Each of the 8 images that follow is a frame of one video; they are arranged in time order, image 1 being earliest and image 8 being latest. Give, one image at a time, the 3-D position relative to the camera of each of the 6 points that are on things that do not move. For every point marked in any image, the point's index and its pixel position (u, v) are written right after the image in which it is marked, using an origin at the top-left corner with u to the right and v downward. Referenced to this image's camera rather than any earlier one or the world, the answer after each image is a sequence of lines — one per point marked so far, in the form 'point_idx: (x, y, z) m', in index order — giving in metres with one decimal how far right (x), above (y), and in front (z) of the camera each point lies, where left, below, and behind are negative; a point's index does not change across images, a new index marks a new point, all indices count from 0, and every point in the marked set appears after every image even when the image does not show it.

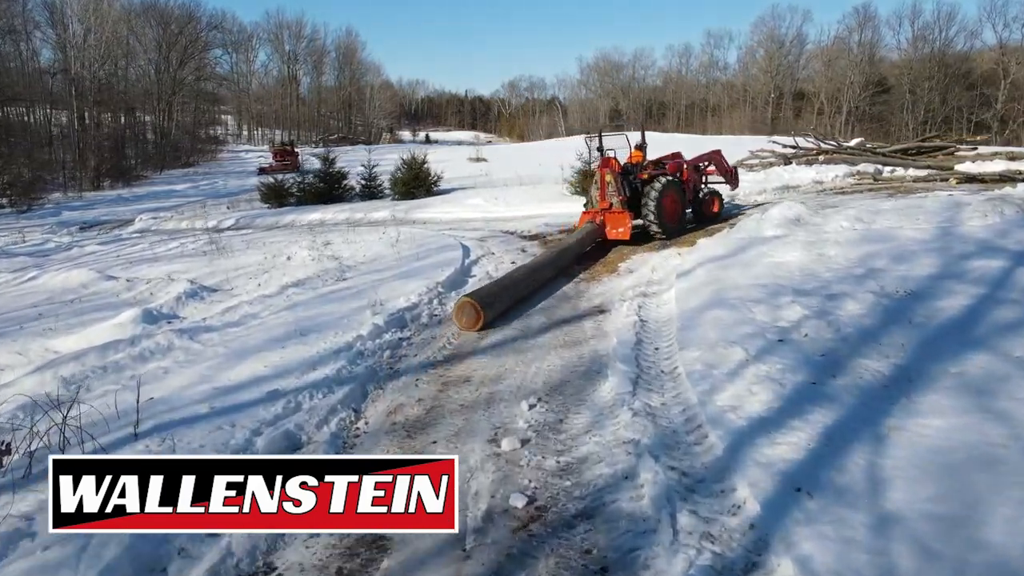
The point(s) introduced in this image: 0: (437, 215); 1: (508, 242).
0: (-1.7, +1.6, +16.0) m
1: (-0.1, +0.7, +11.7) m
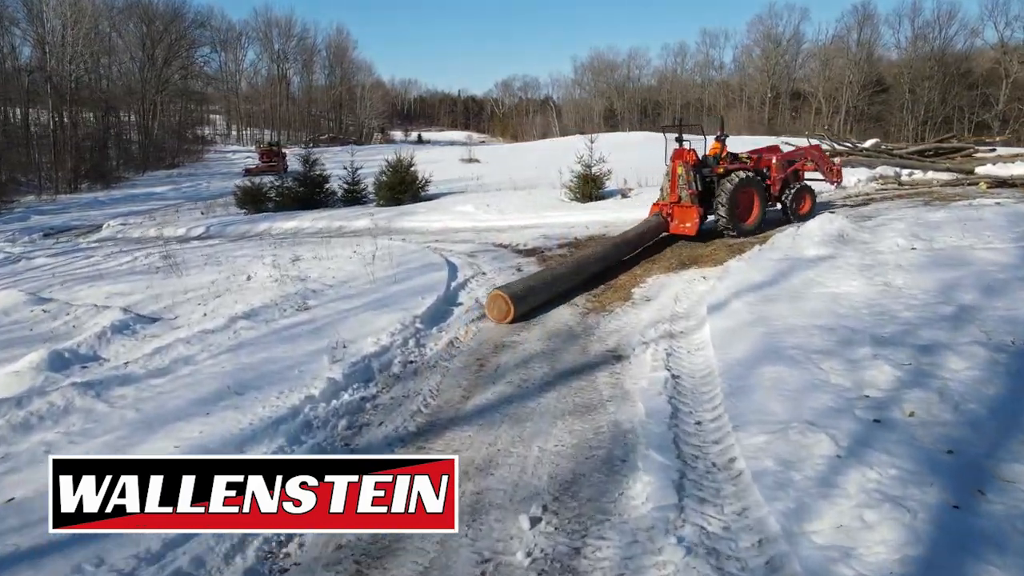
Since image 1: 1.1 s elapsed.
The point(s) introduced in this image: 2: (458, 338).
0: (-1.8, +1.3, +14.5) m
1: (-0.2, +0.4, +10.2) m
2: (-0.5, -0.5, +6.5) m
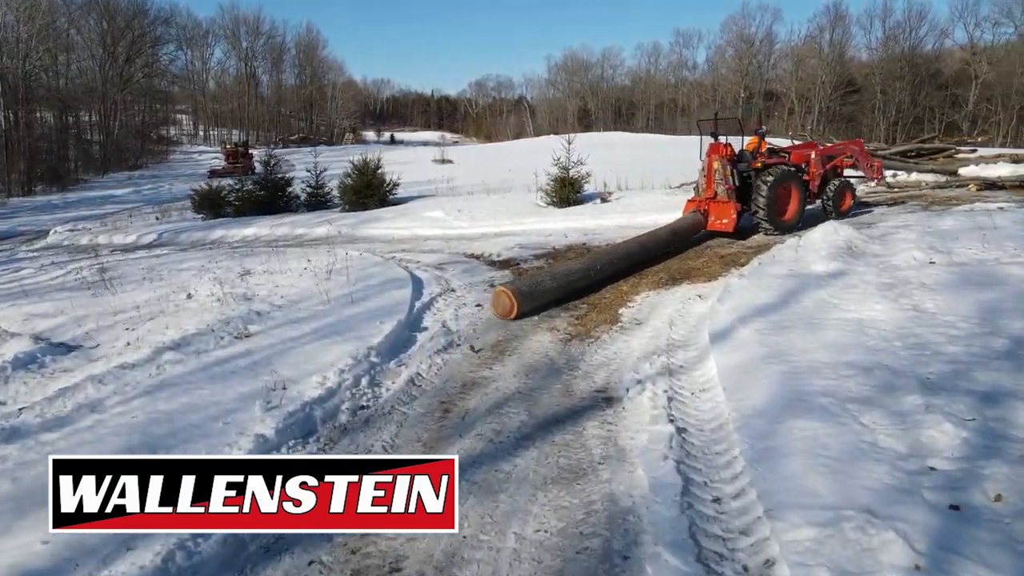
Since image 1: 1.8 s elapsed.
0: (-2.3, +1.0, +13.5) m
1: (-0.5, +0.2, +9.3) m
2: (-0.7, -0.7, +5.5) m
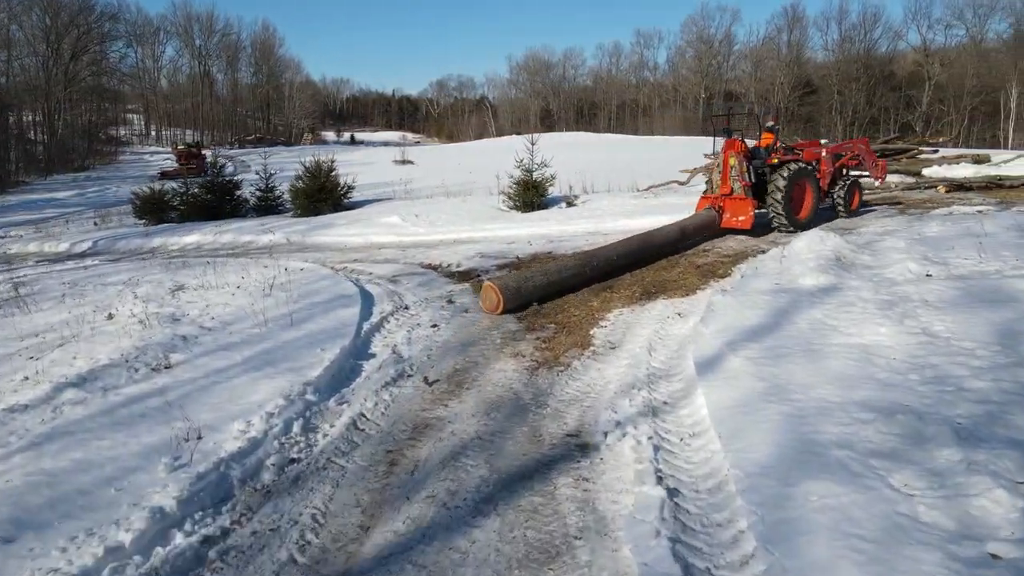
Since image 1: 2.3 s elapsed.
0: (-3.0, +0.8, +12.6) m
1: (-1.0, 0.0, +8.5) m
2: (-1.0, -0.8, +4.7) m
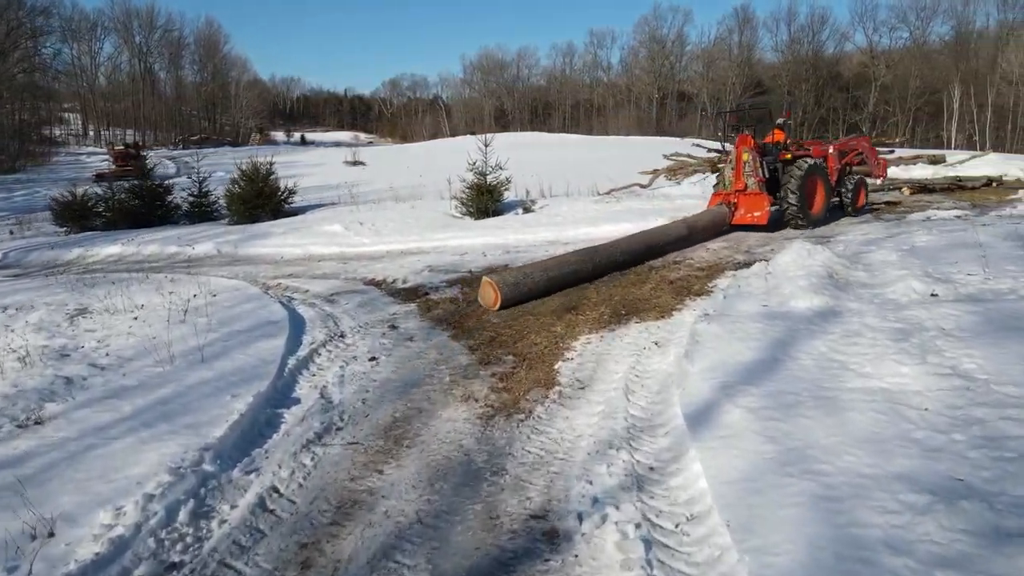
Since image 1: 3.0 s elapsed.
0: (-3.7, +0.6, +11.5) m
1: (-1.5, -0.2, +7.5) m
2: (-1.2, -1.1, +3.8) m
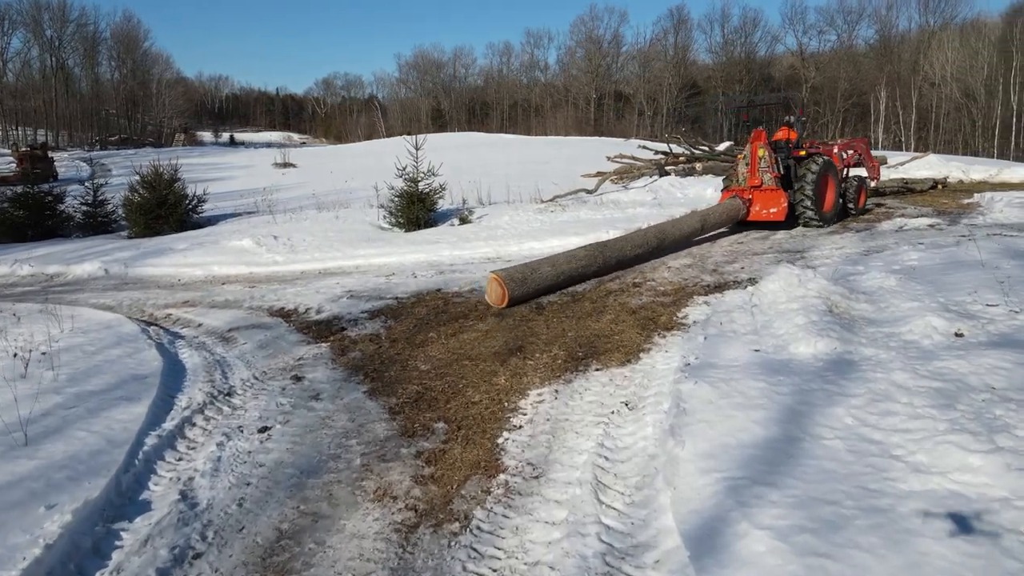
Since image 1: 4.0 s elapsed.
0: (-4.6, +0.2, +10.0) m
1: (-2.1, -0.5, +6.2) m
2: (-1.5, -1.4, +2.4) m
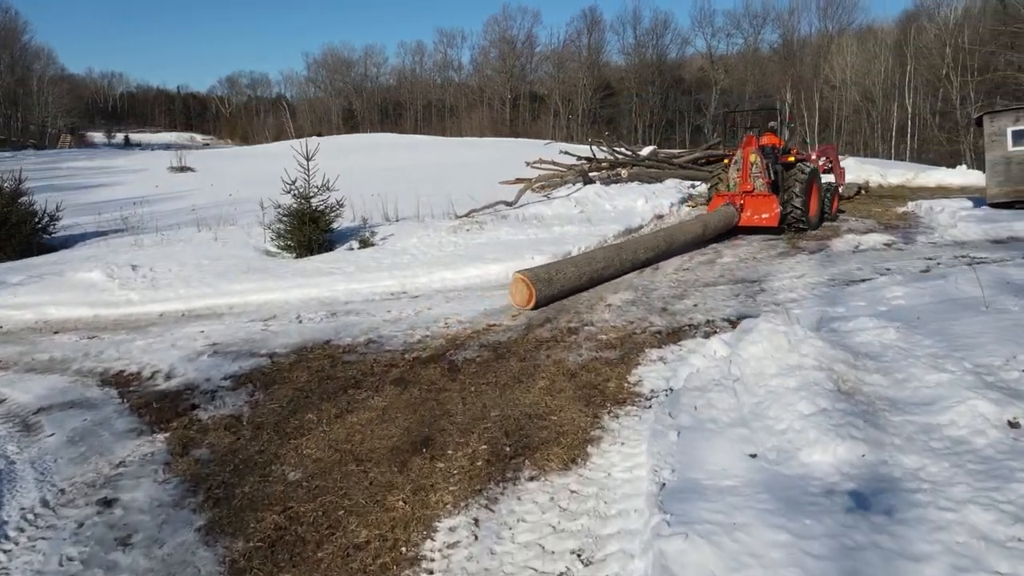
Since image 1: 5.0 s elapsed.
0: (-5.7, -0.3, +8.0) m
1: (-2.7, -1.0, +4.5) m
2: (-1.6, -1.8, +0.8) m
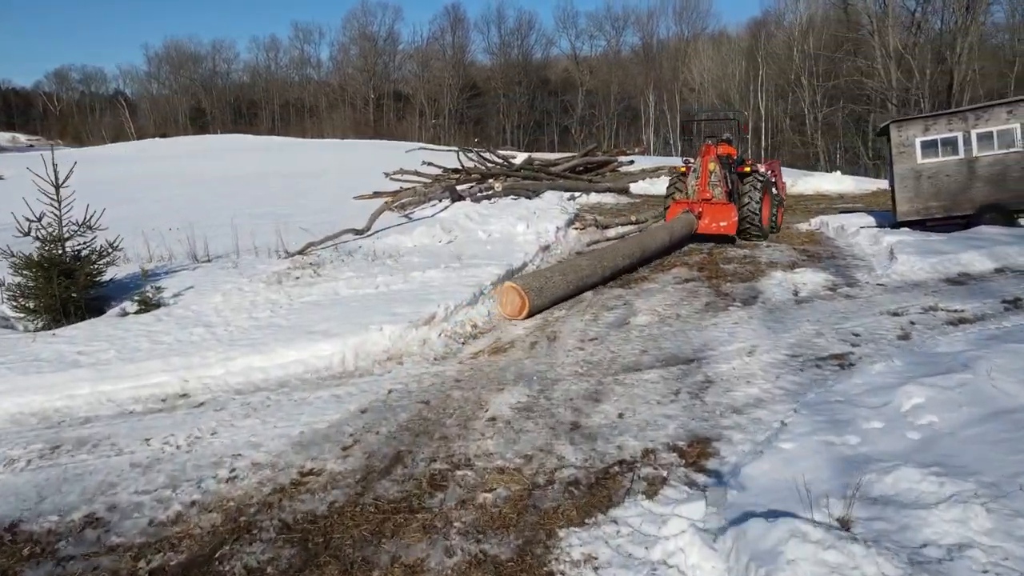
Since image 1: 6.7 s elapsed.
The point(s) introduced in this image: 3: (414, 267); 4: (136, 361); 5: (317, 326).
0: (-6.8, -1.1, +4.6) m
1: (-3.2, -1.7, +1.7) m
2: (-1.6, -2.5, -1.7) m
3: (-1.0, +0.2, +7.5) m
4: (-2.8, -0.5, +5.3) m
5: (-1.6, -0.3, +5.8) m
